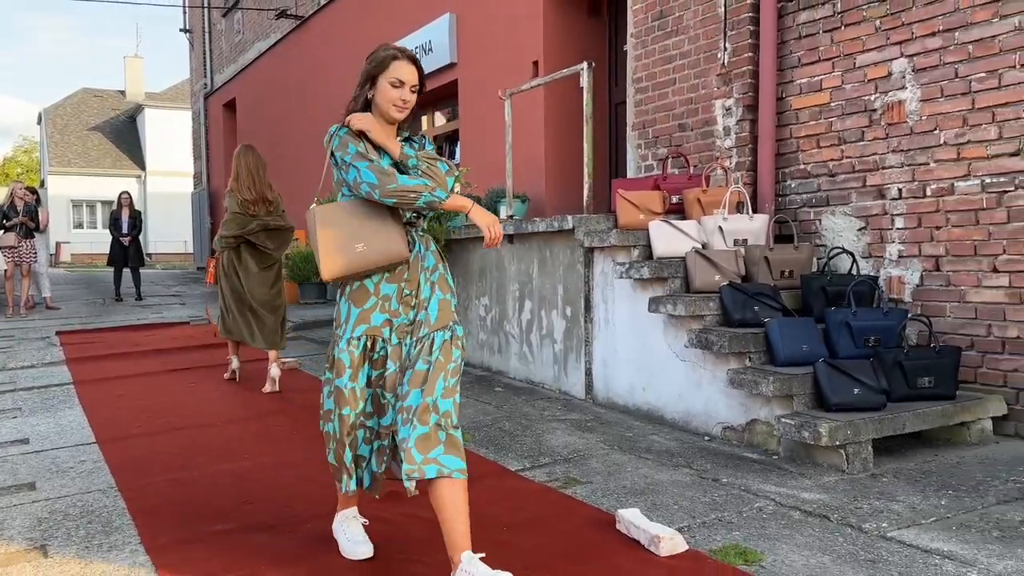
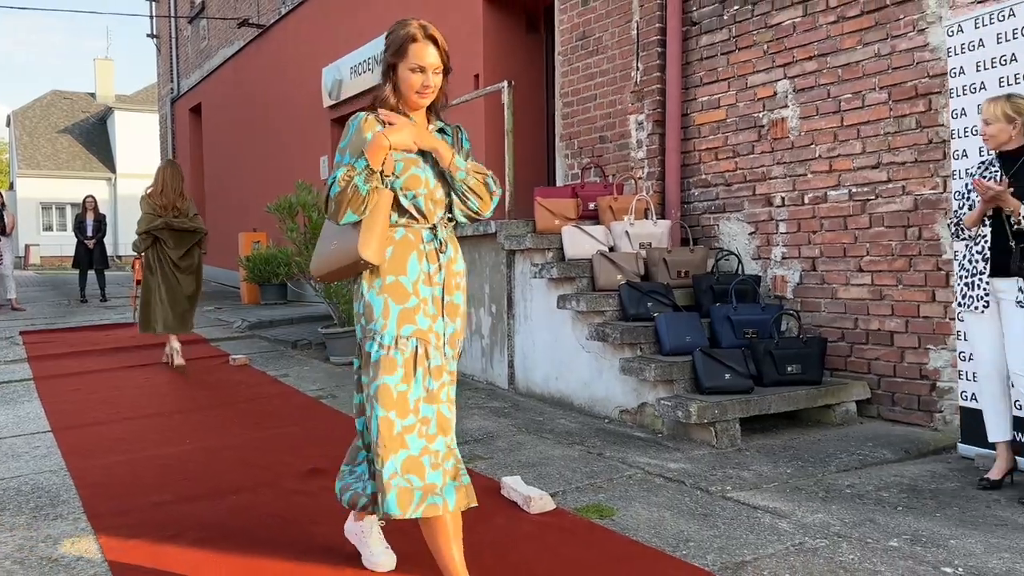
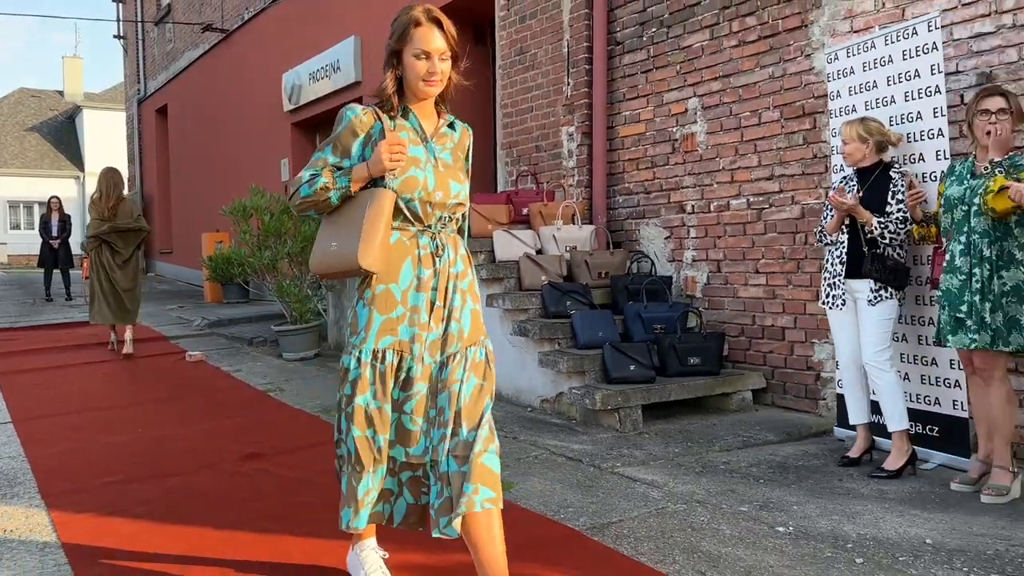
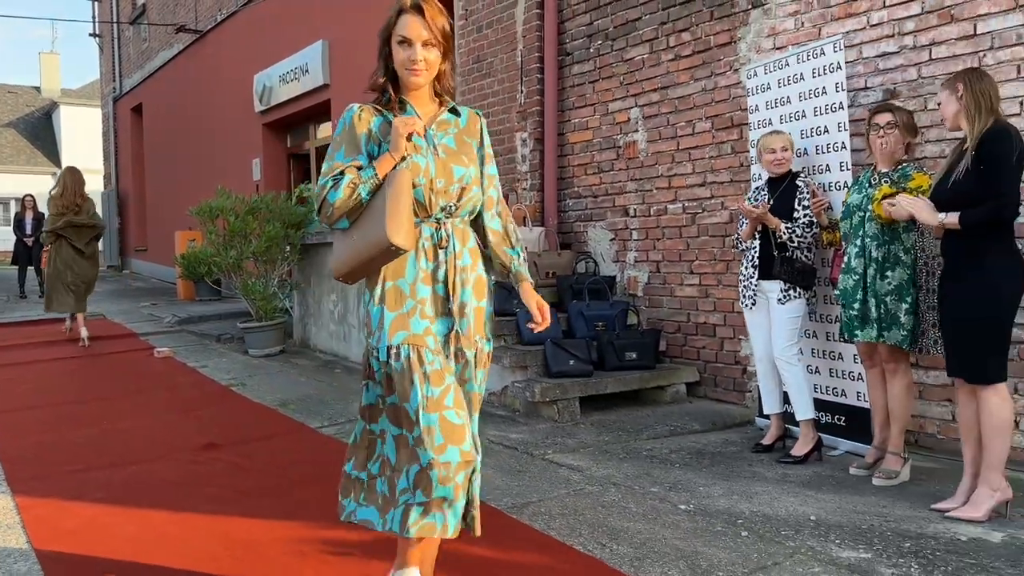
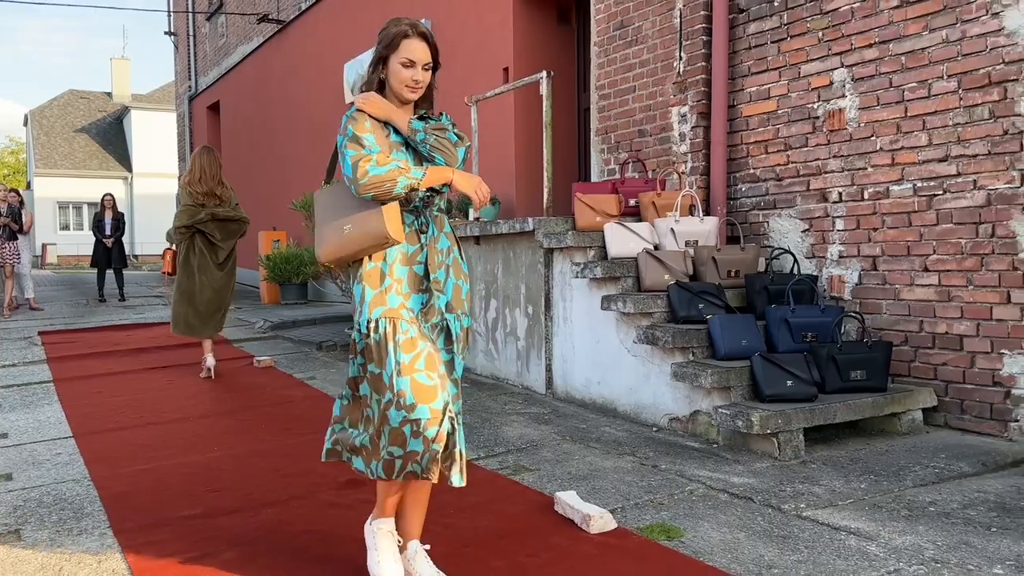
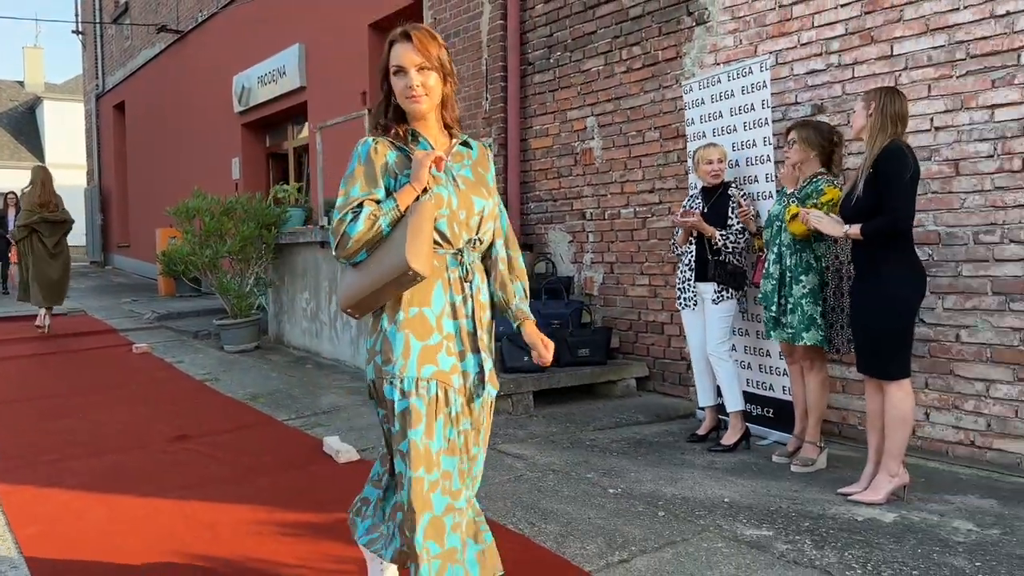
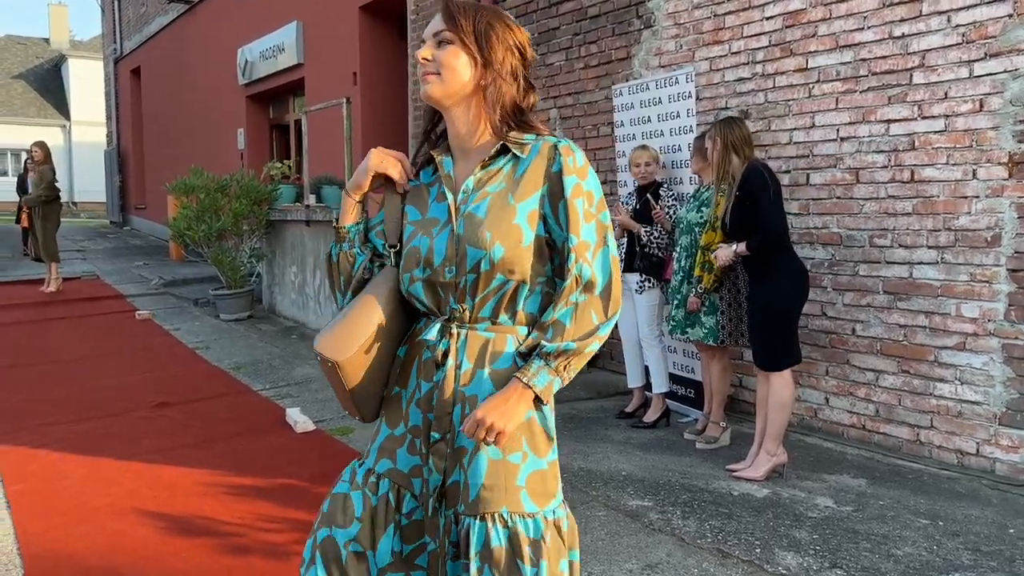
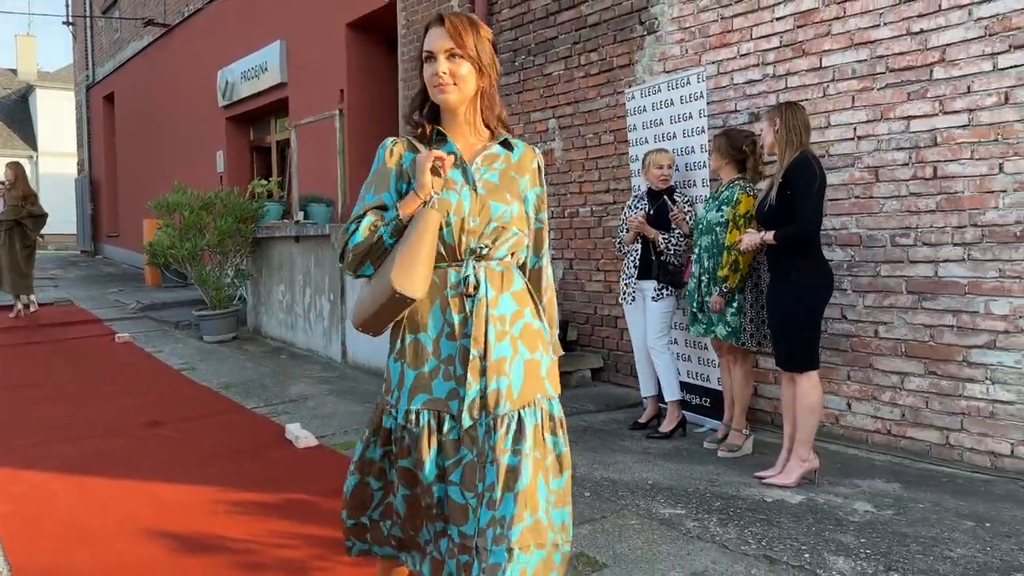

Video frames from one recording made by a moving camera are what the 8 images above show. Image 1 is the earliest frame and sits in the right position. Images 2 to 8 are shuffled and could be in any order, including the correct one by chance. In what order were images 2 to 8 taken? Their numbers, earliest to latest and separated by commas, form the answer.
5, 2, 3, 4, 6, 8, 7
